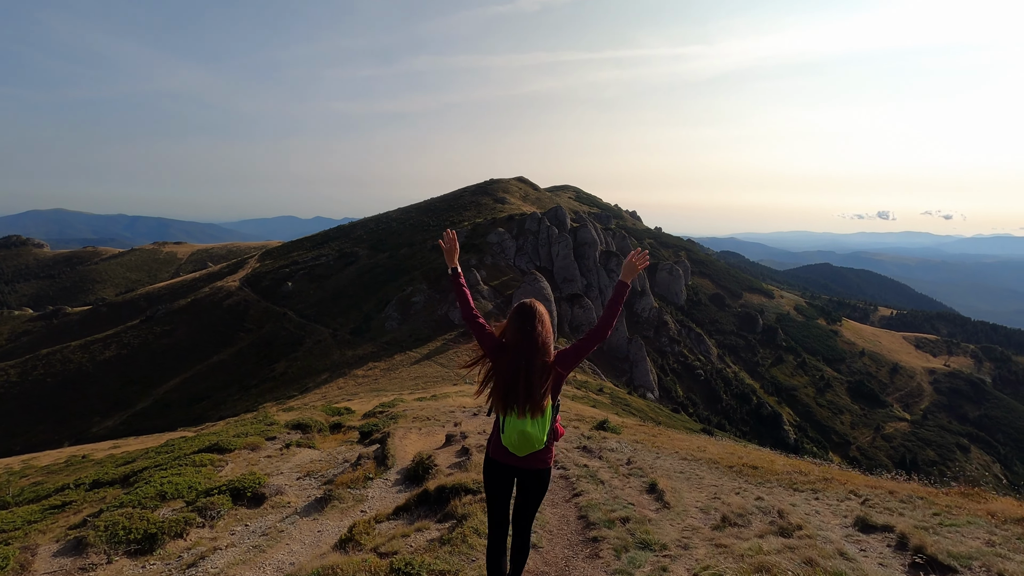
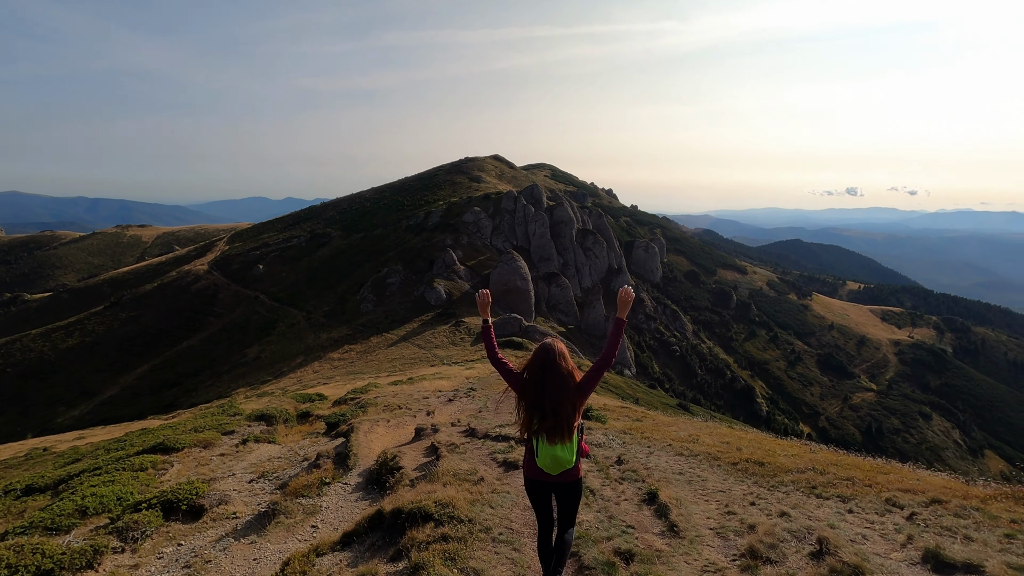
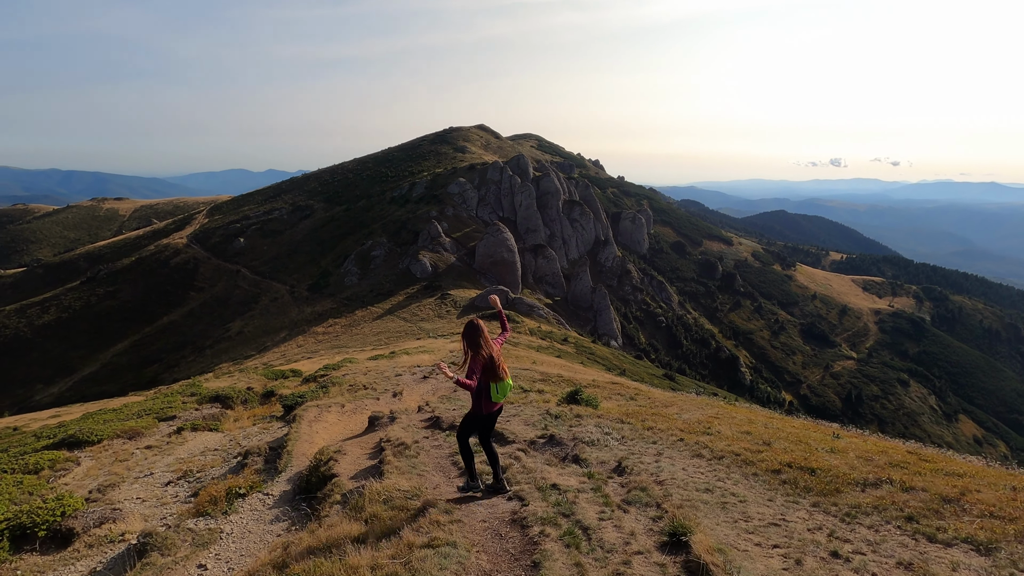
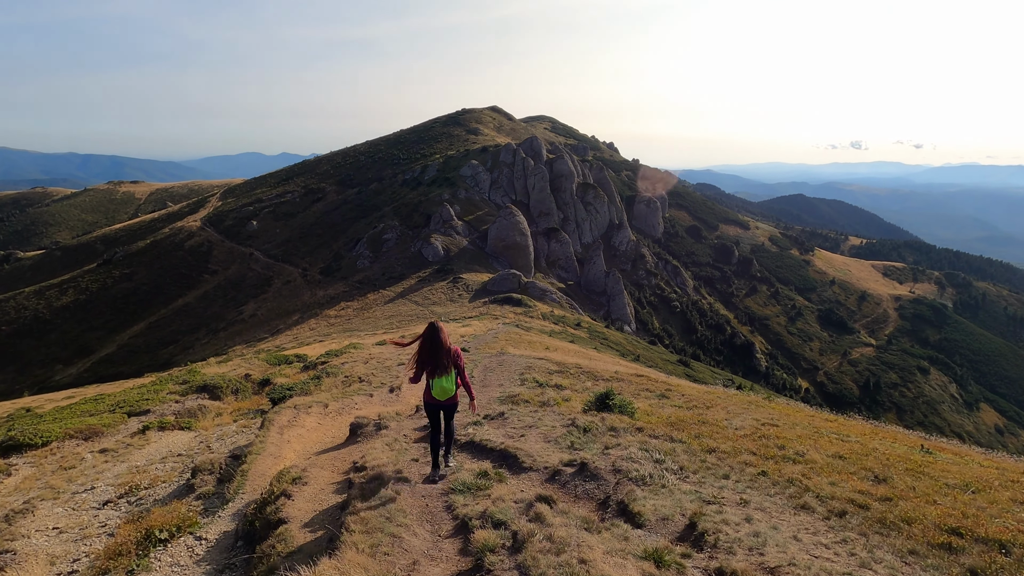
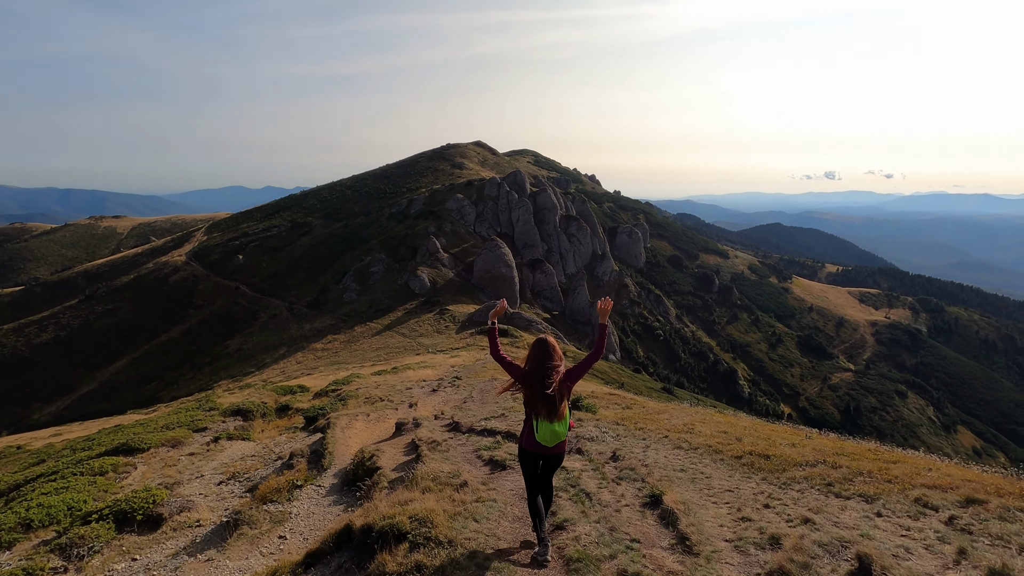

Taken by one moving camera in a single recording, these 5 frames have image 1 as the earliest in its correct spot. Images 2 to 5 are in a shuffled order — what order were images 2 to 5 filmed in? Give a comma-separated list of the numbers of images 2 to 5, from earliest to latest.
2, 5, 3, 4
